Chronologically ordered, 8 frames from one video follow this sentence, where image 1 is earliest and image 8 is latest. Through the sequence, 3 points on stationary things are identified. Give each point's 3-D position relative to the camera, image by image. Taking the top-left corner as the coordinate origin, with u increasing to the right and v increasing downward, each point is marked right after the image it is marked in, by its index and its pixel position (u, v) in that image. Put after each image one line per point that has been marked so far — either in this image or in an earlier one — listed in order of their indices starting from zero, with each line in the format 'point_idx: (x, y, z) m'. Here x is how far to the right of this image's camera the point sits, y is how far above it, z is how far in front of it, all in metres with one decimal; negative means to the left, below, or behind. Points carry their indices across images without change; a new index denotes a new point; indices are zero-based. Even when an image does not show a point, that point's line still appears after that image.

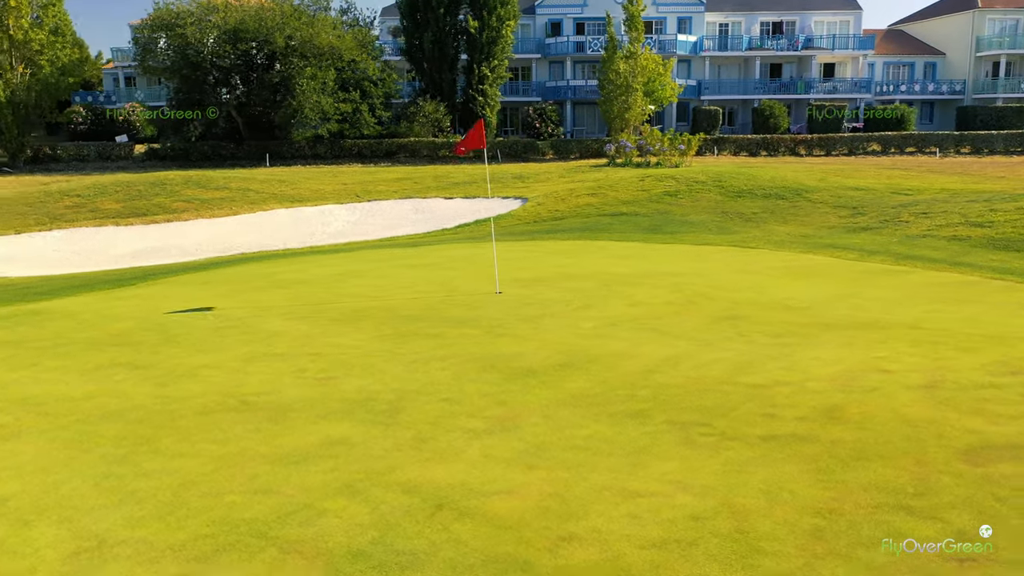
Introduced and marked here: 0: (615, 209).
0: (+2.0, +1.5, +16.3) m
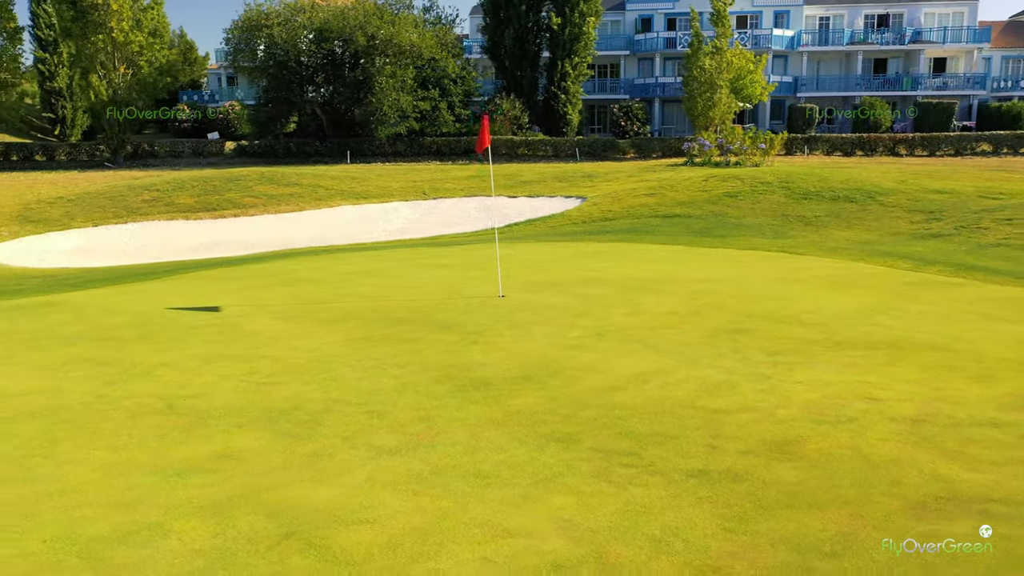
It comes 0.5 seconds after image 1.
0: (+2.9, +1.5, +15.6) m
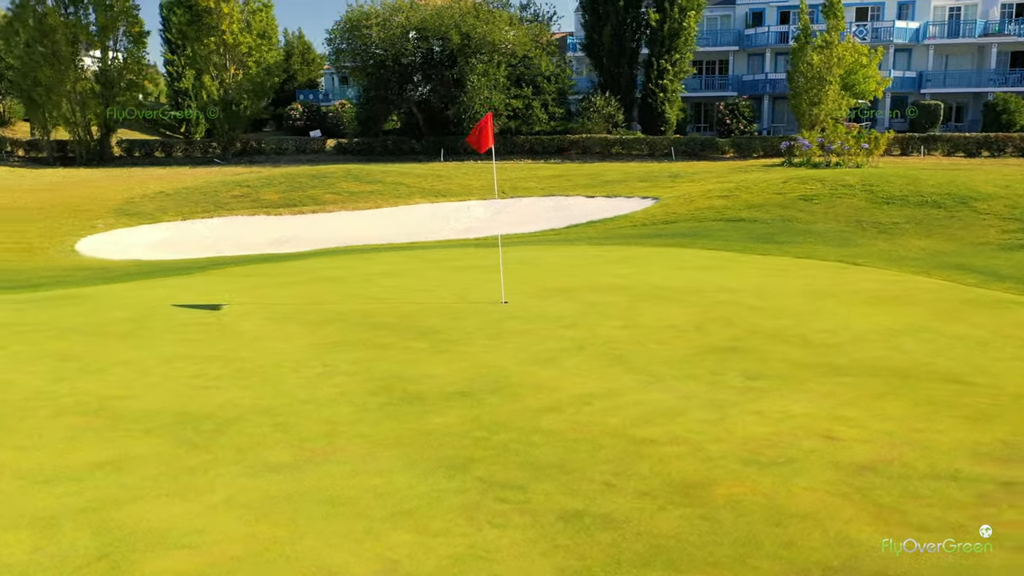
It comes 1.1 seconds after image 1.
0: (+4.0, +1.3, +14.8) m
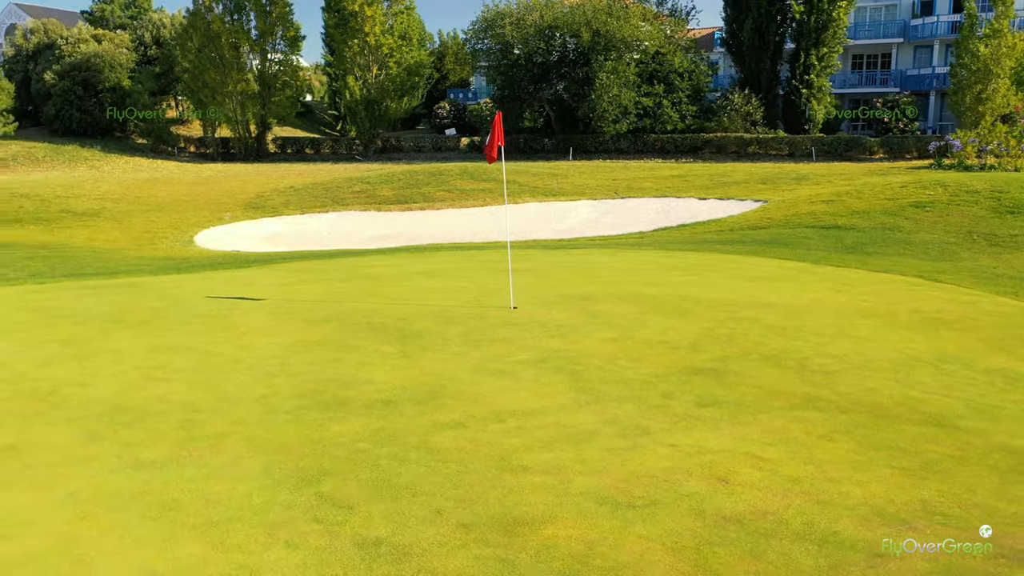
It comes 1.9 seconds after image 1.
0: (+5.3, +1.1, +13.6) m
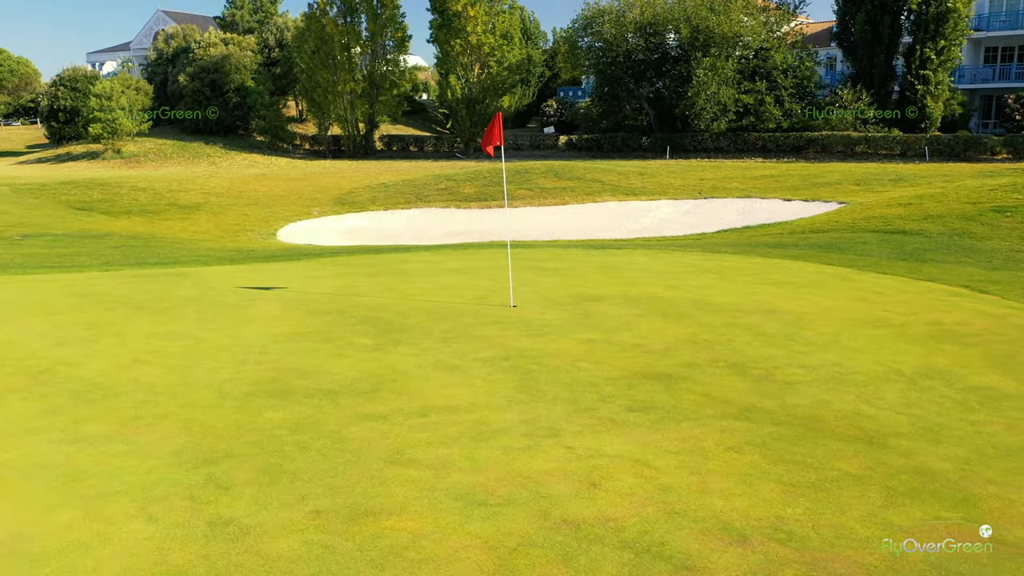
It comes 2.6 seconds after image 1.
0: (+6.1, +1.0, +12.9) m
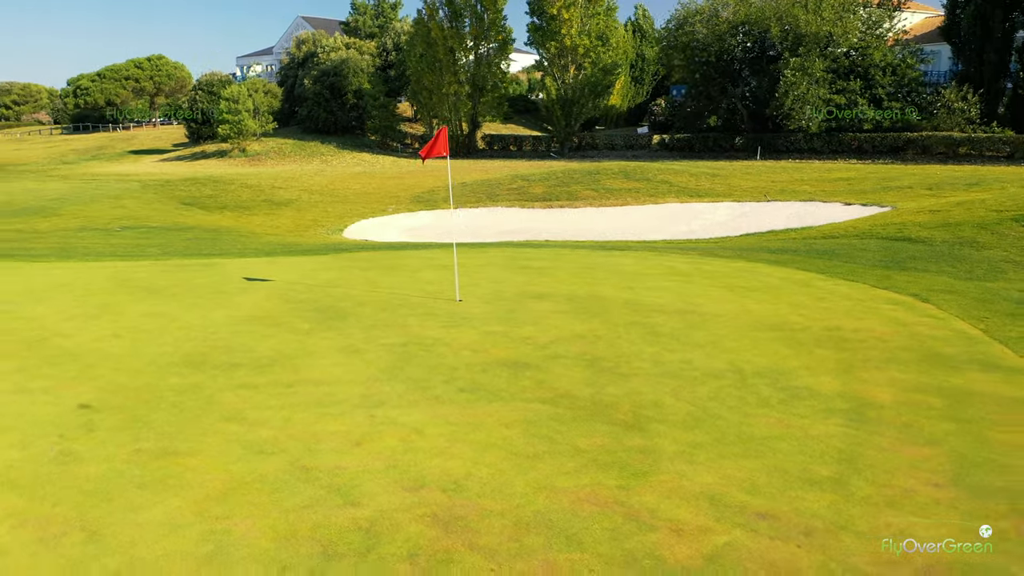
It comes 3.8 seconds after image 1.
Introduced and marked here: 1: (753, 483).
0: (+6.2, +0.9, +12.8) m
1: (+1.2, -1.0, +4.2) m
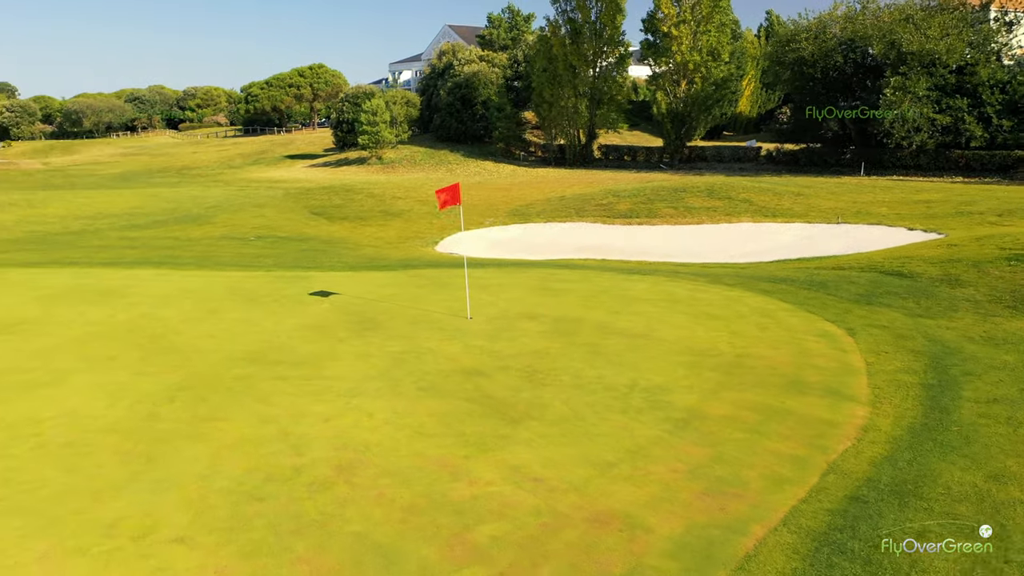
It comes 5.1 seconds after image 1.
0: (+6.8, +0.3, +13.9) m
1: (+0.3, -1.3, +6.4) m
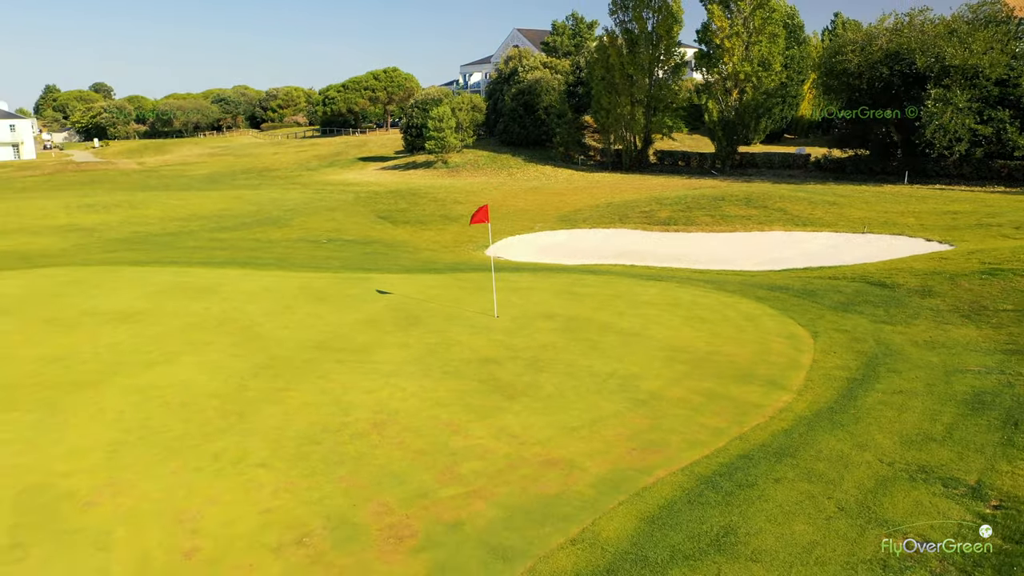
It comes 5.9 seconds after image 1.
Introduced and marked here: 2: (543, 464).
0: (+7.3, +0.2, +15.6) m
1: (+0.2, -1.4, +8.6) m
2: (+0.3, -1.6, +7.5) m
